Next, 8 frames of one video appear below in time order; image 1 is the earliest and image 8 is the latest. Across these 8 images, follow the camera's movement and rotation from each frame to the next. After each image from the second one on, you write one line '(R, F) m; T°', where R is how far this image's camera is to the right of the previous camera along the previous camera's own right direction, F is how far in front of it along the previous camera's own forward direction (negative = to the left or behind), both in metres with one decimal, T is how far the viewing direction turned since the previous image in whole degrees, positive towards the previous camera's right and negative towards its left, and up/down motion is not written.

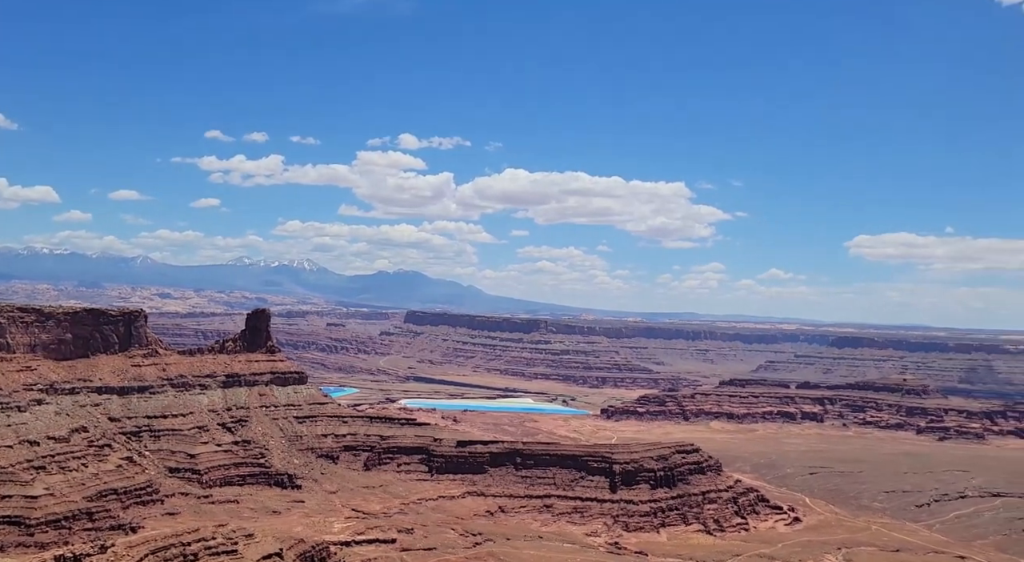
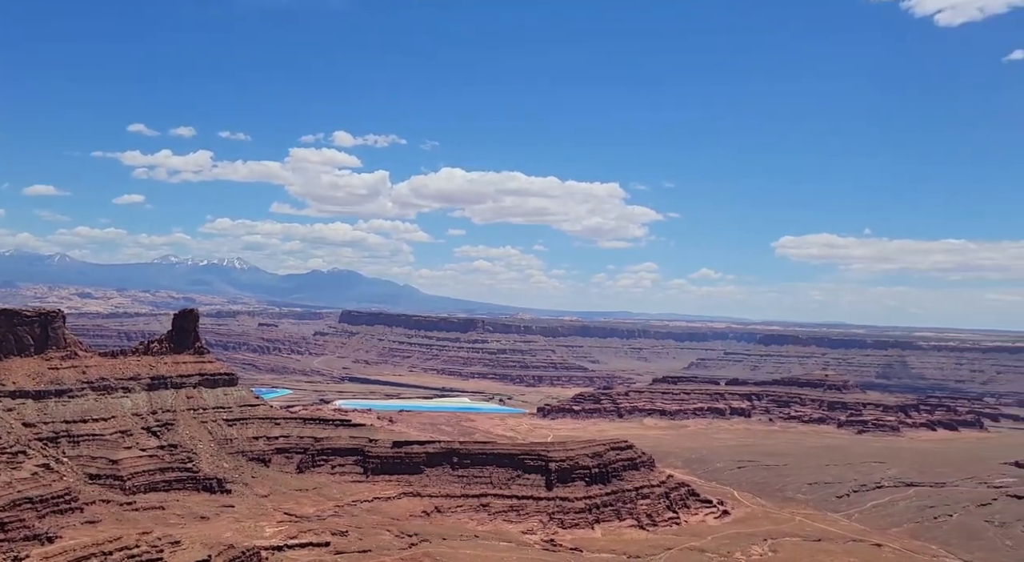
(0.0, +0.1) m; +4°
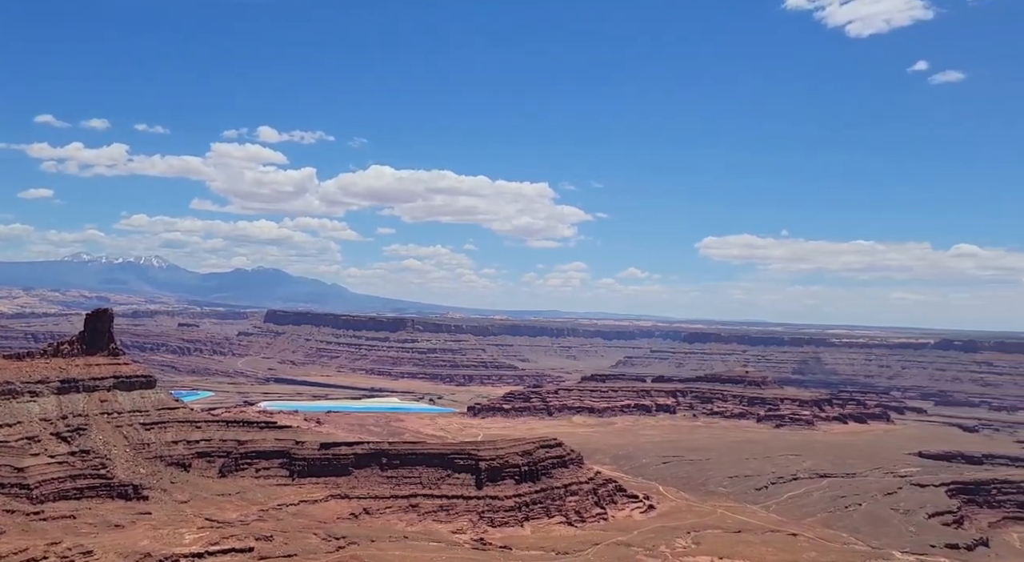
(0.0, +0.1) m; +4°
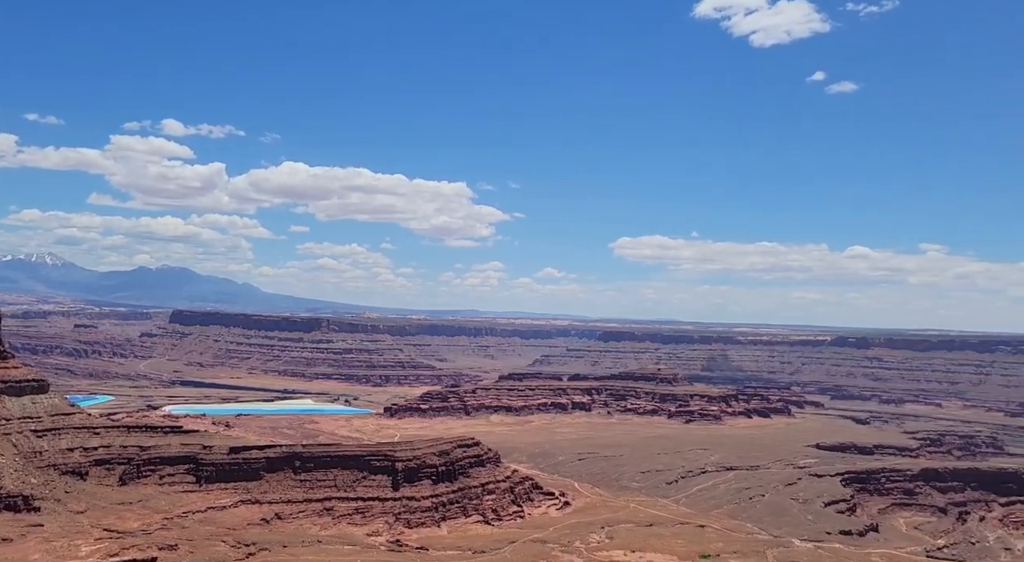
(0.0, +0.2) m; +5°
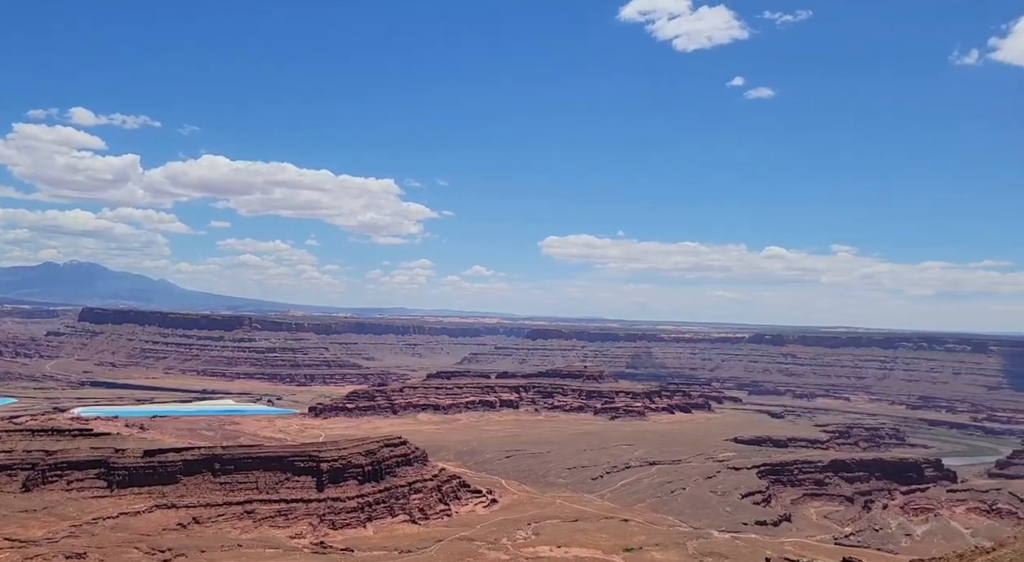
(0.0, +0.3) m; +5°
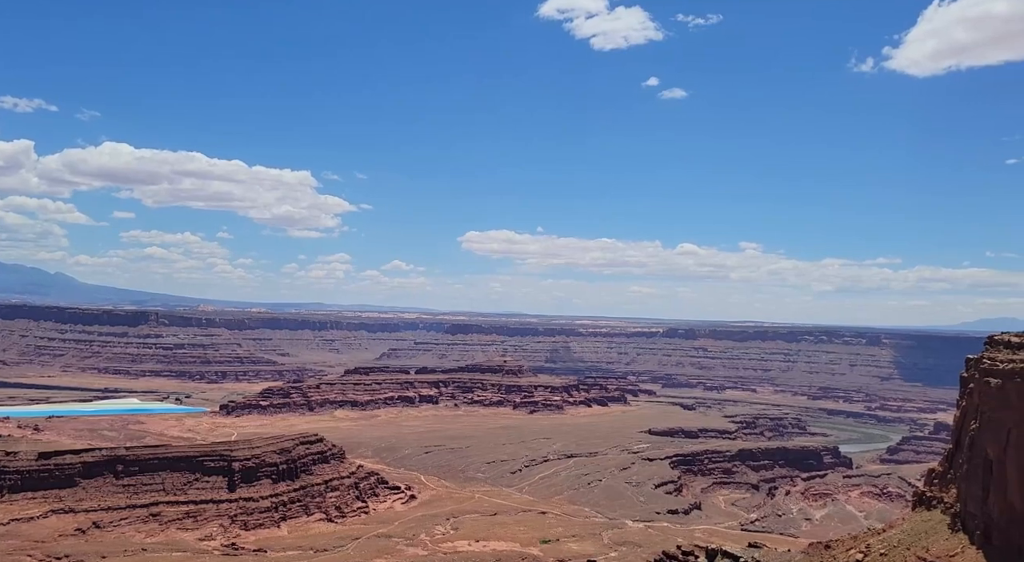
(+0.1, +0.3) m; +5°
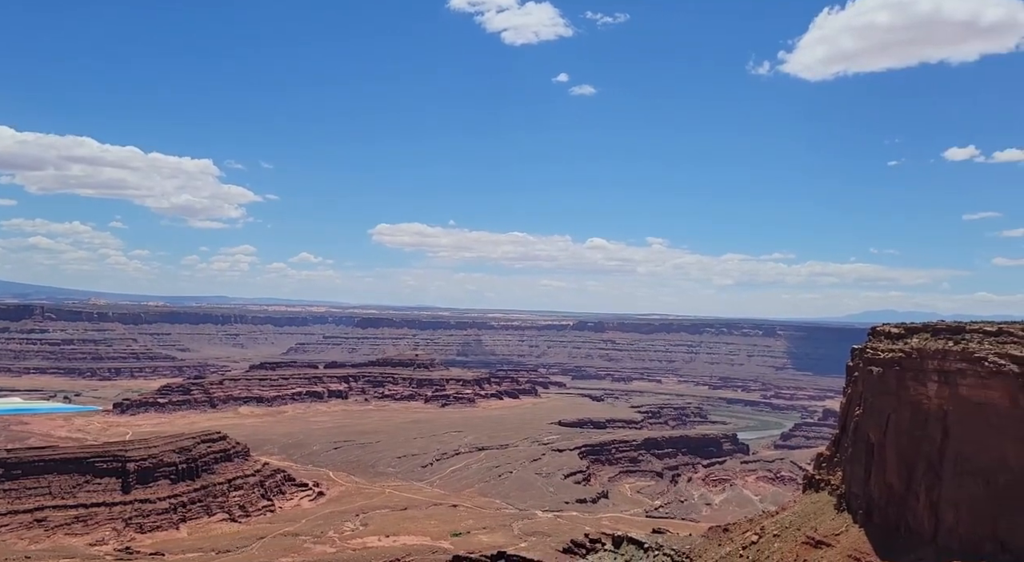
(+0.1, +0.9) m; +6°
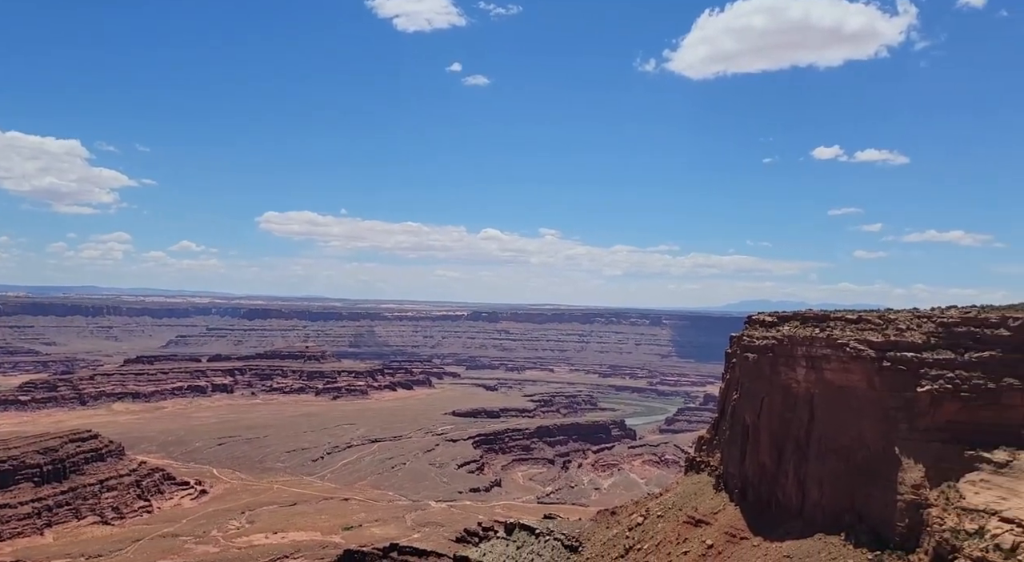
(+0.5, +0.6) m; +7°
